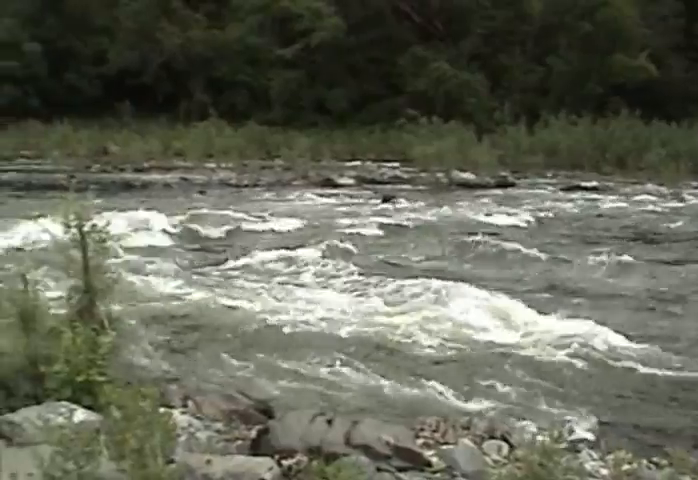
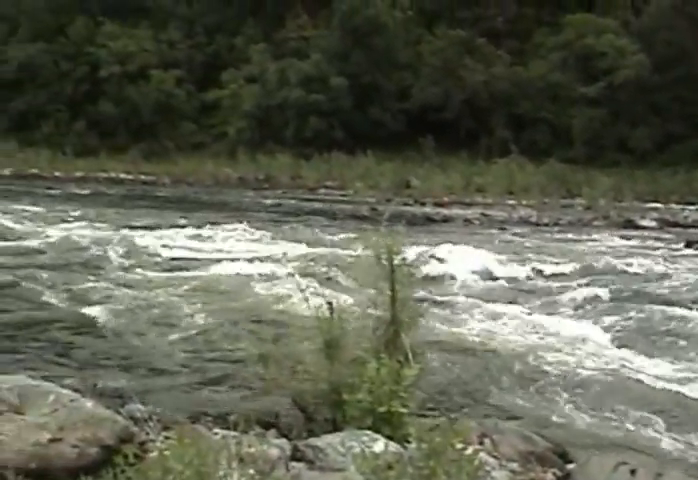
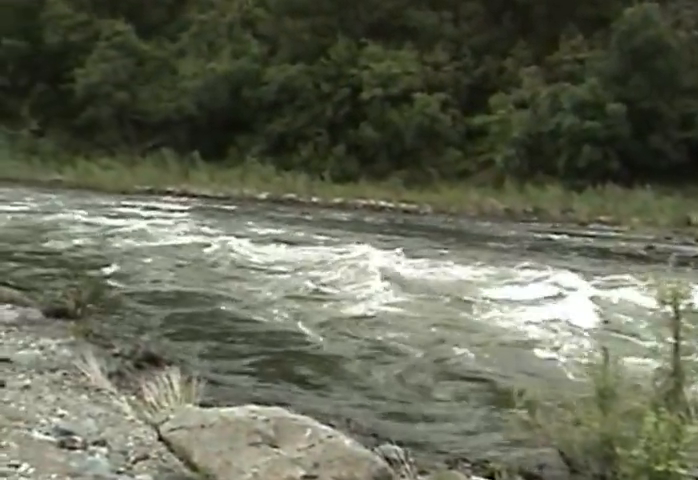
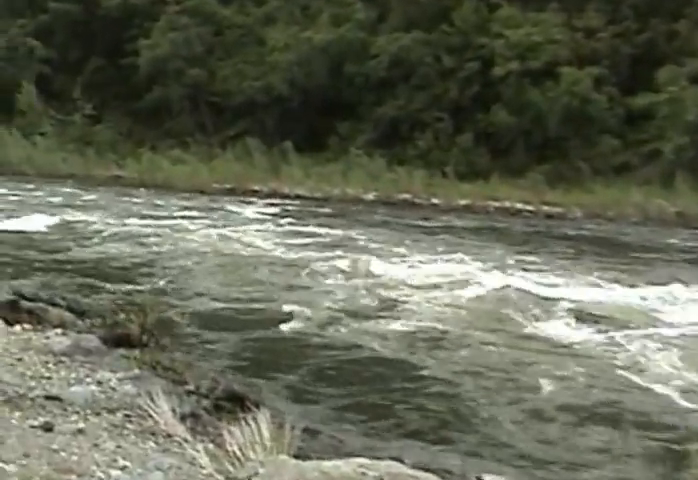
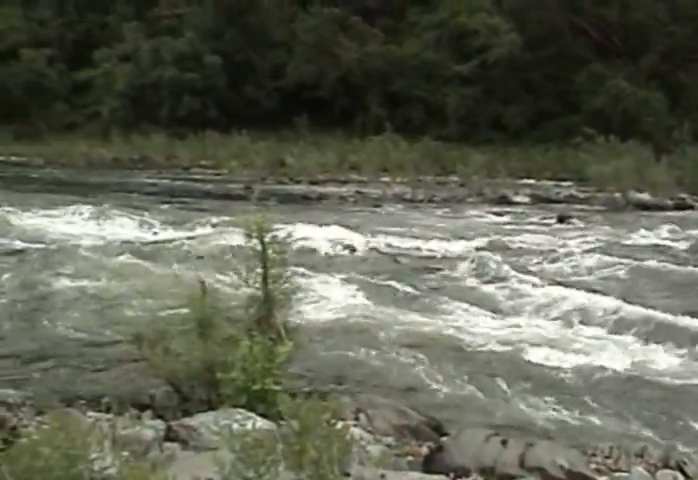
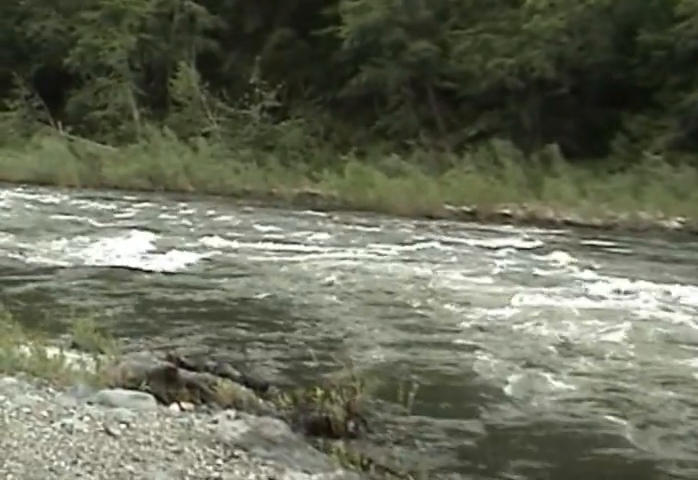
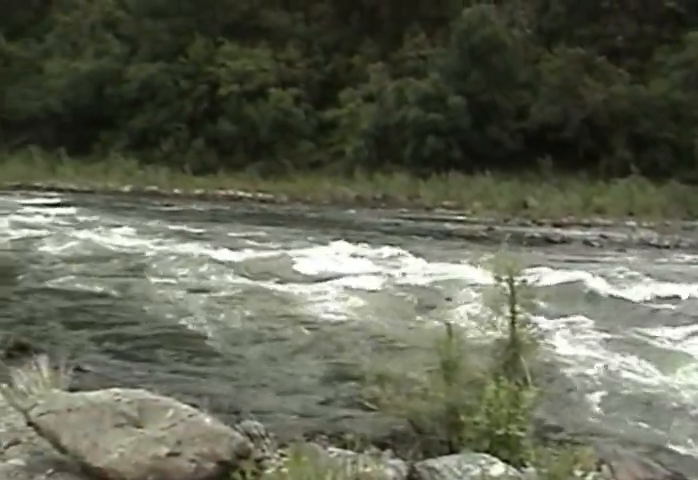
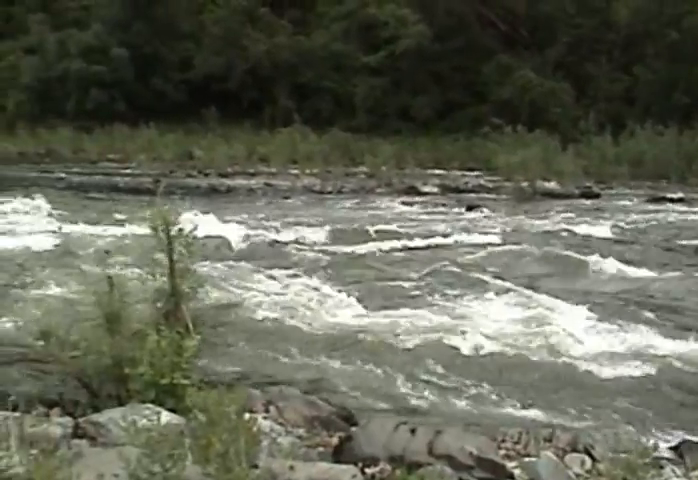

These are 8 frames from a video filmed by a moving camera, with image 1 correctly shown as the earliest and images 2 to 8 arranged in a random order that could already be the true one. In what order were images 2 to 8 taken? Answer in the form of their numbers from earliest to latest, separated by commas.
8, 5, 2, 7, 3, 4, 6
